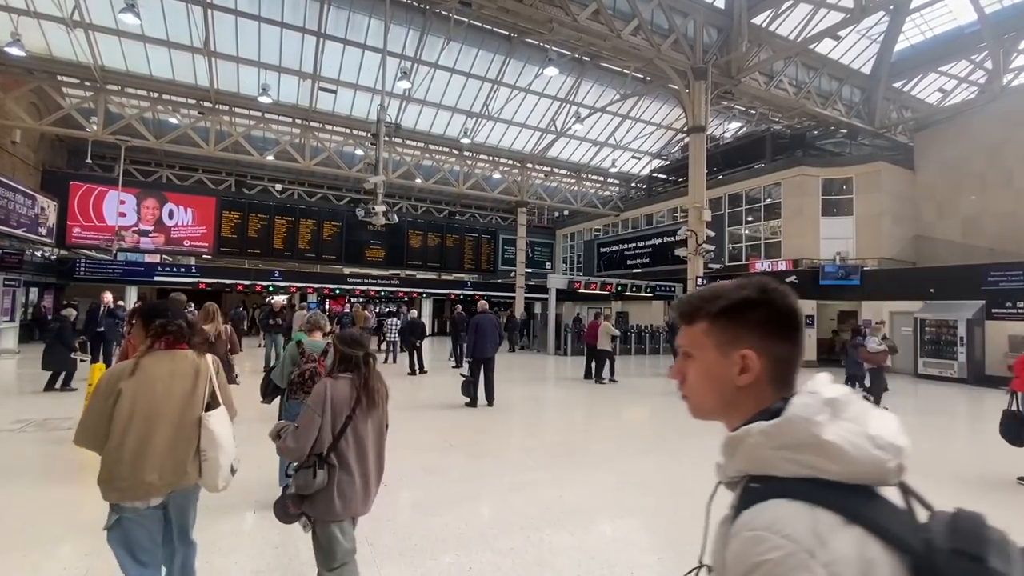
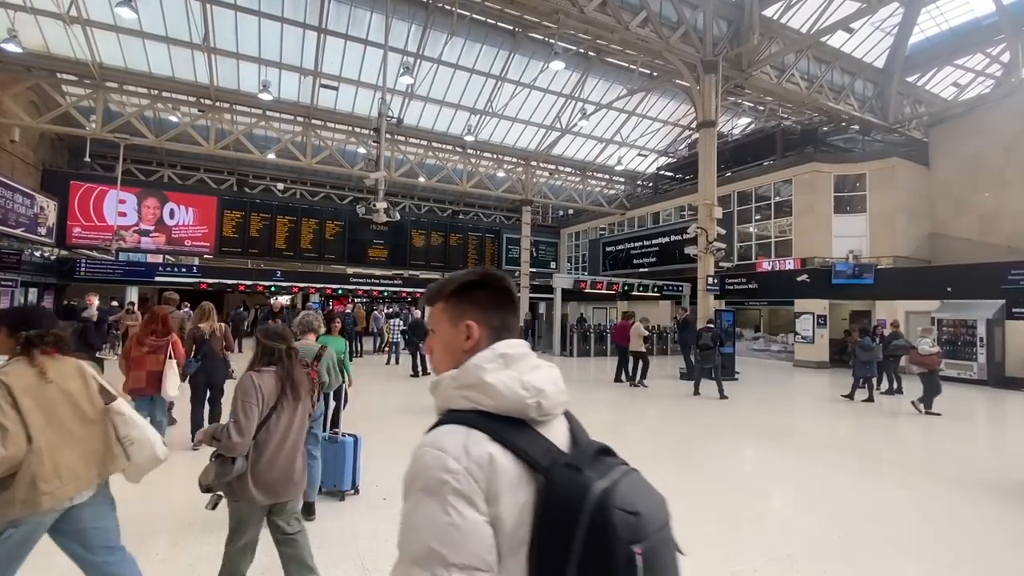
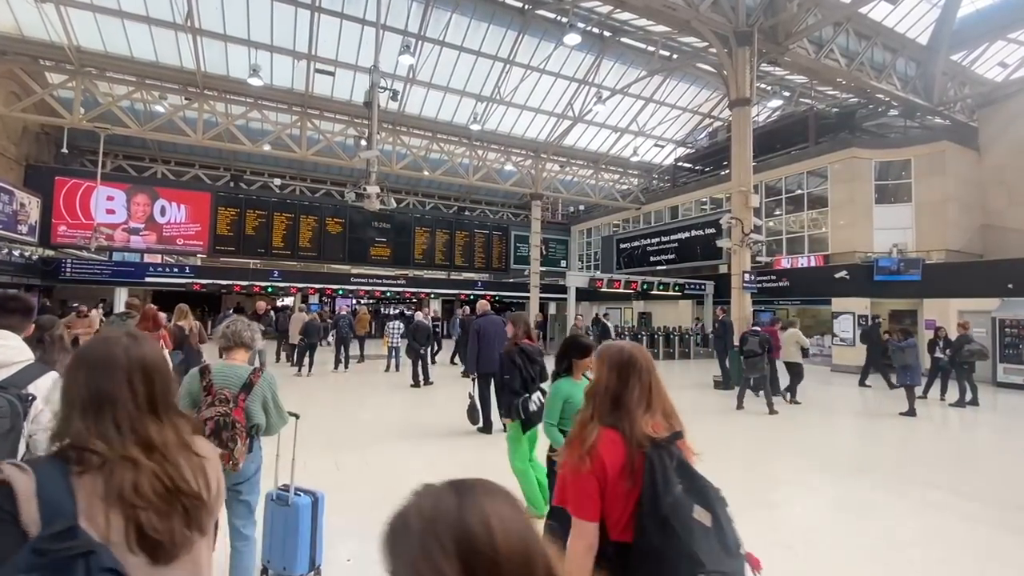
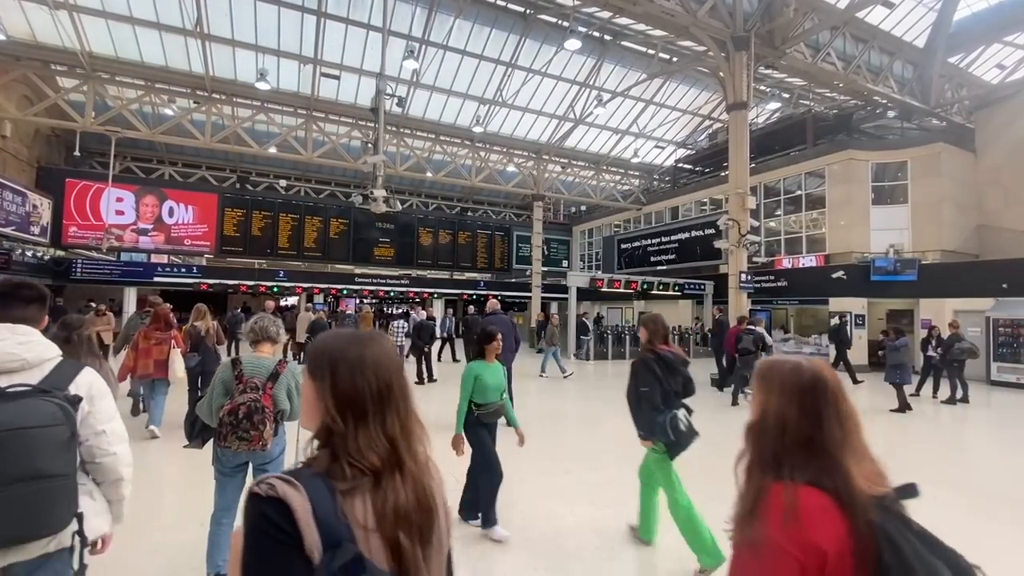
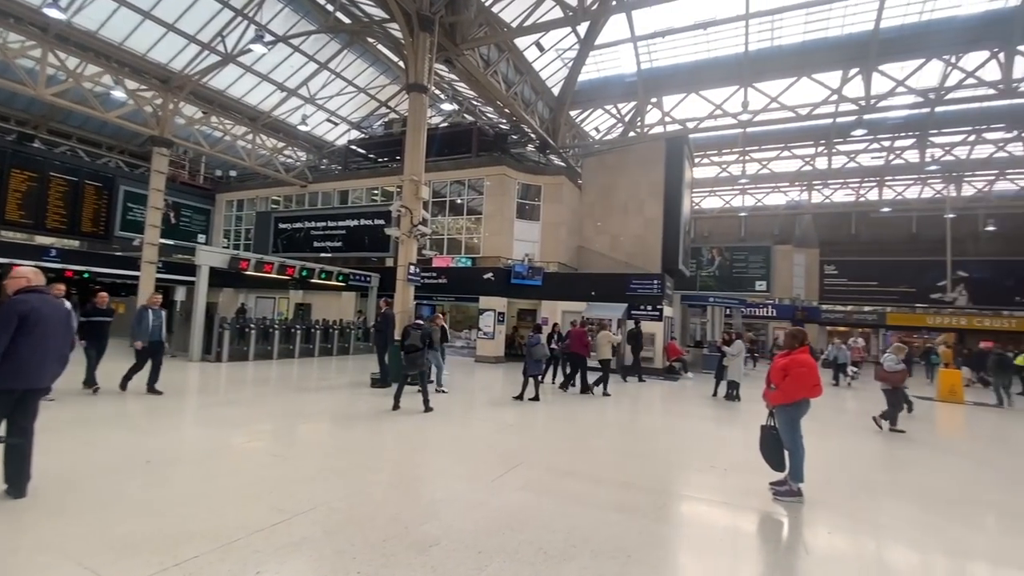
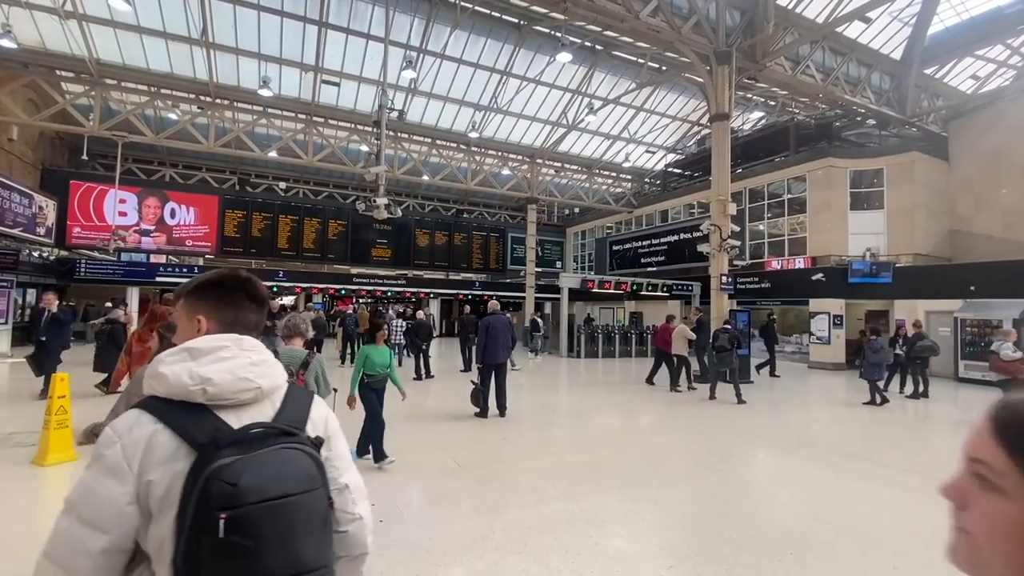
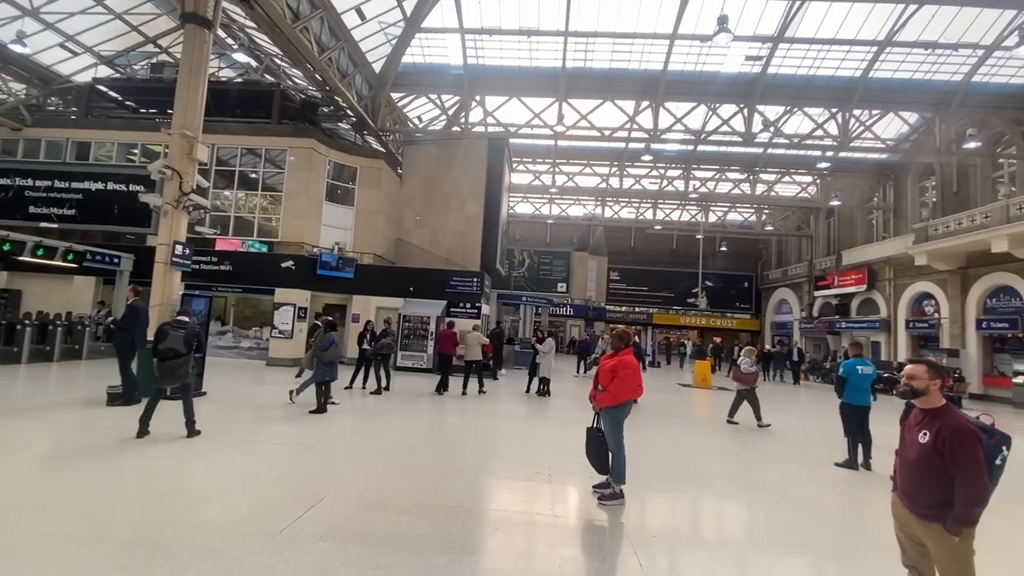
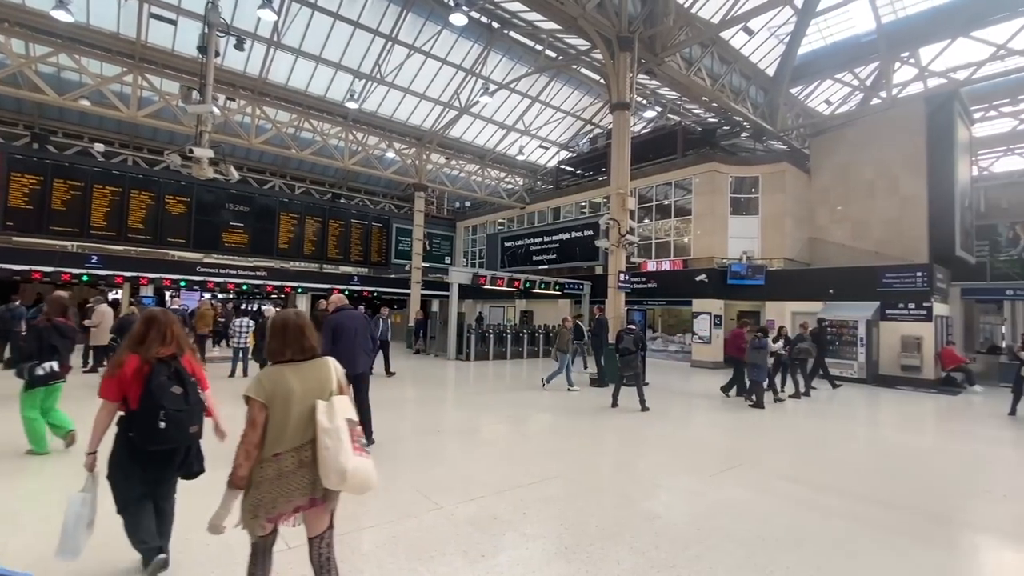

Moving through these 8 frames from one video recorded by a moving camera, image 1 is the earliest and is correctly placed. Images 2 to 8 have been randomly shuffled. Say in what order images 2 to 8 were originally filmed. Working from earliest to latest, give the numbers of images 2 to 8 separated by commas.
2, 6, 4, 3, 8, 5, 7
